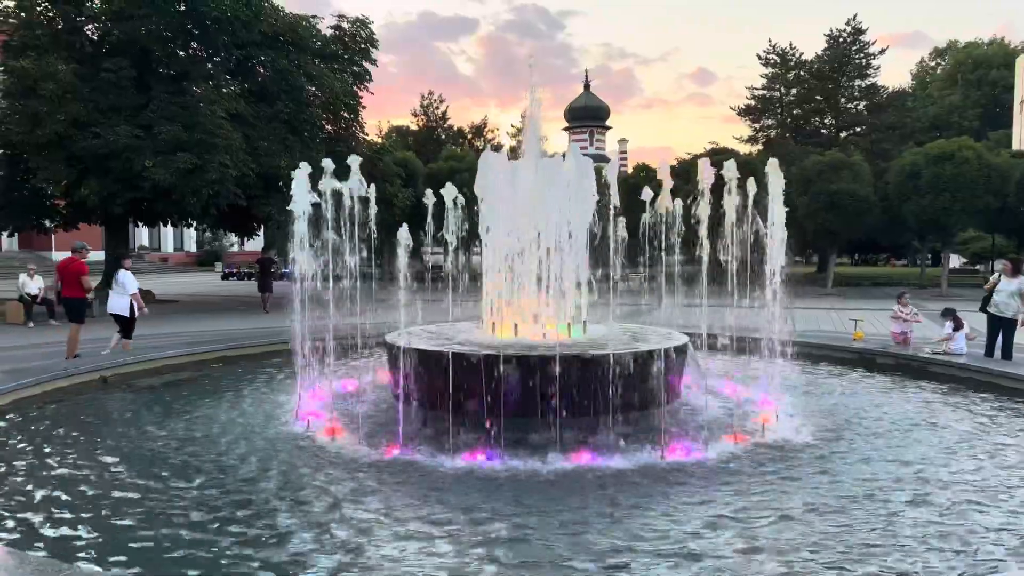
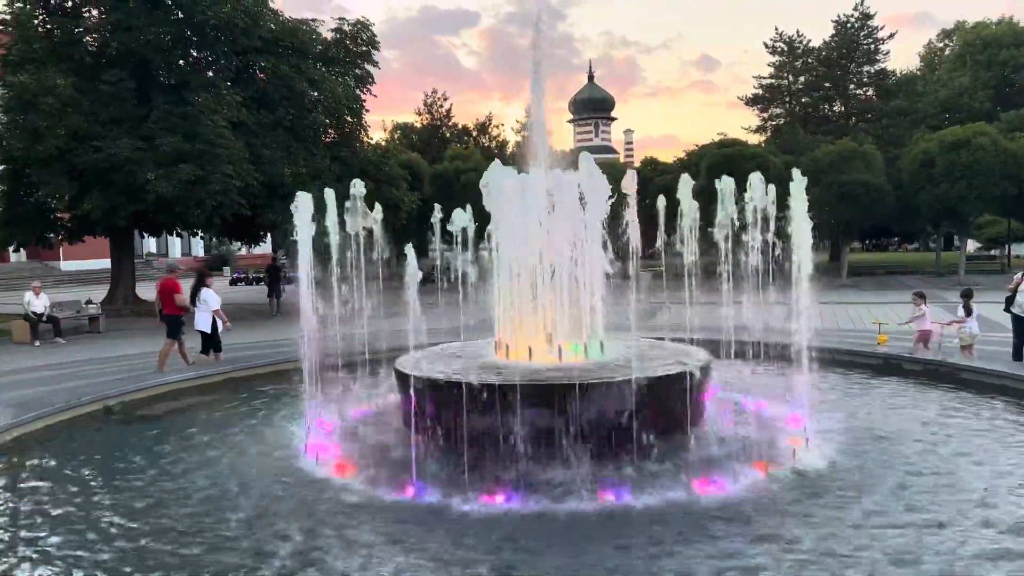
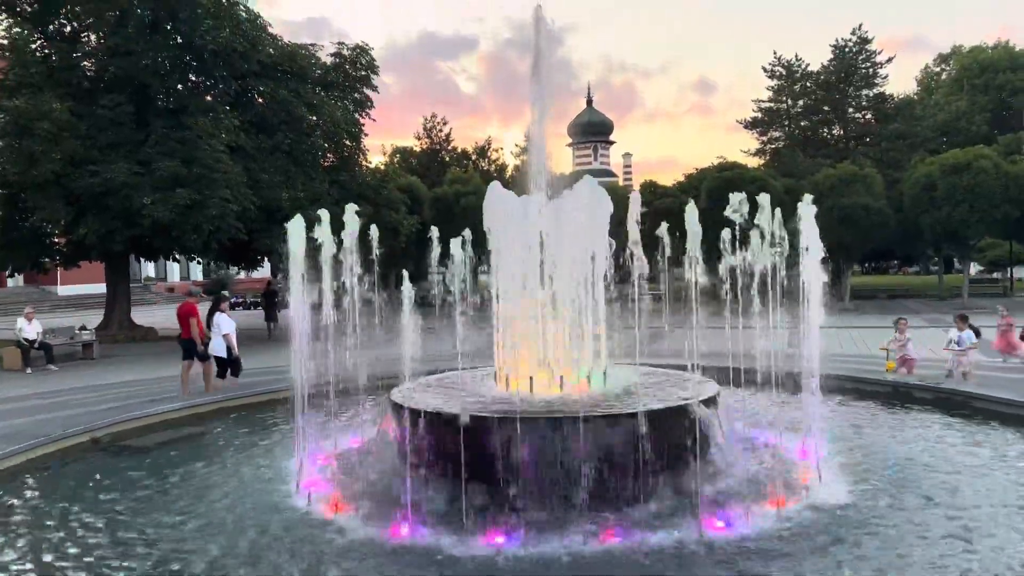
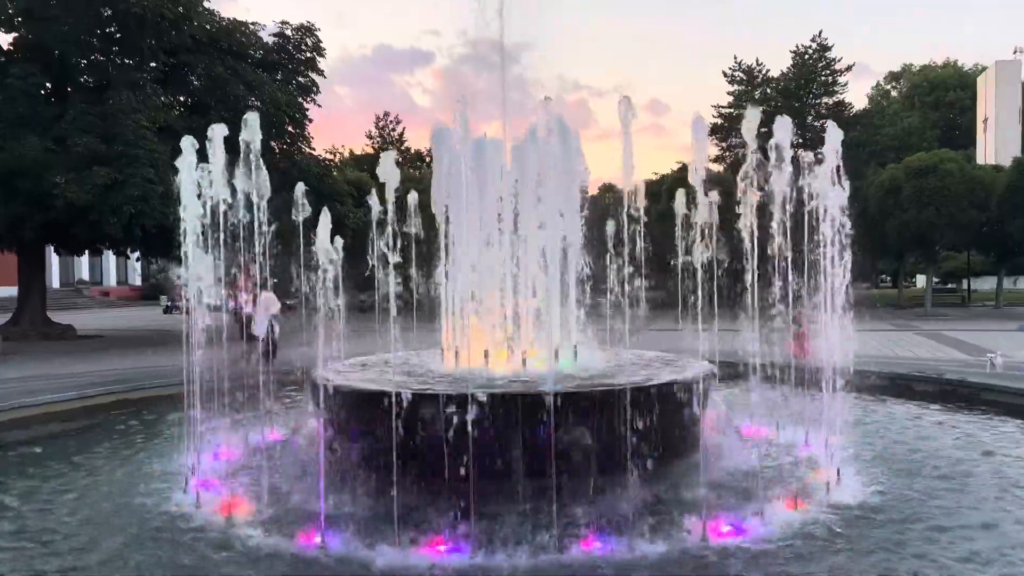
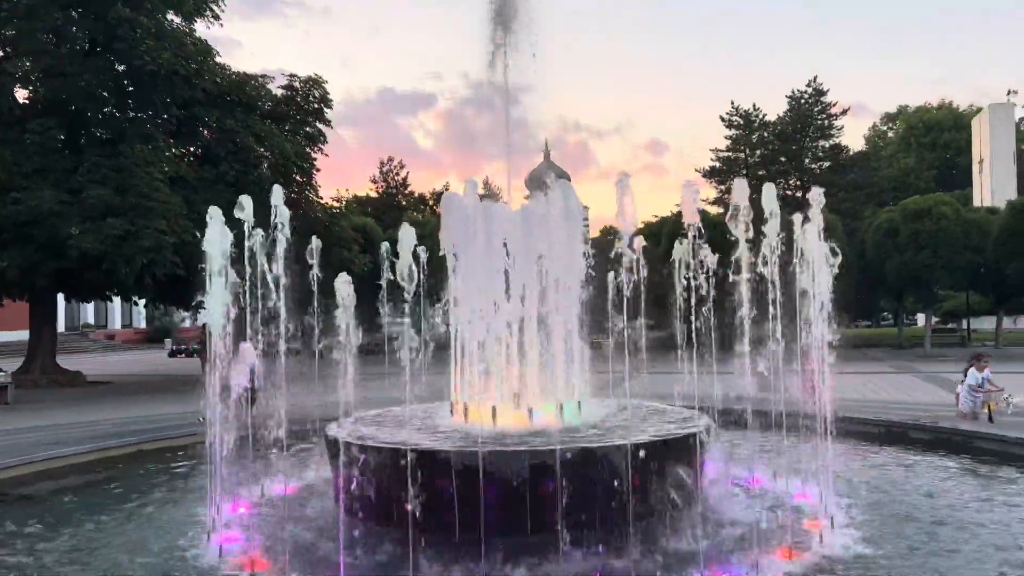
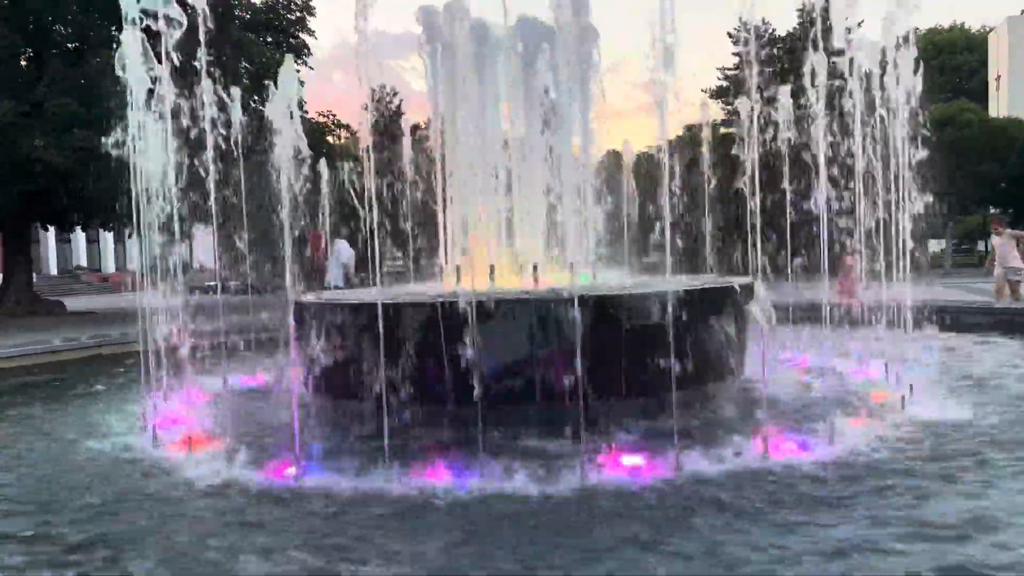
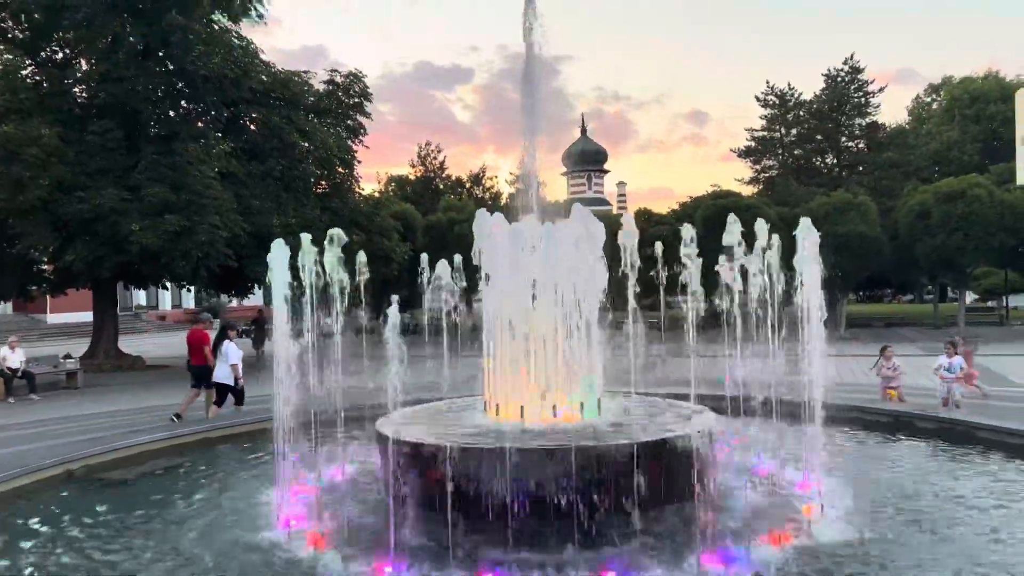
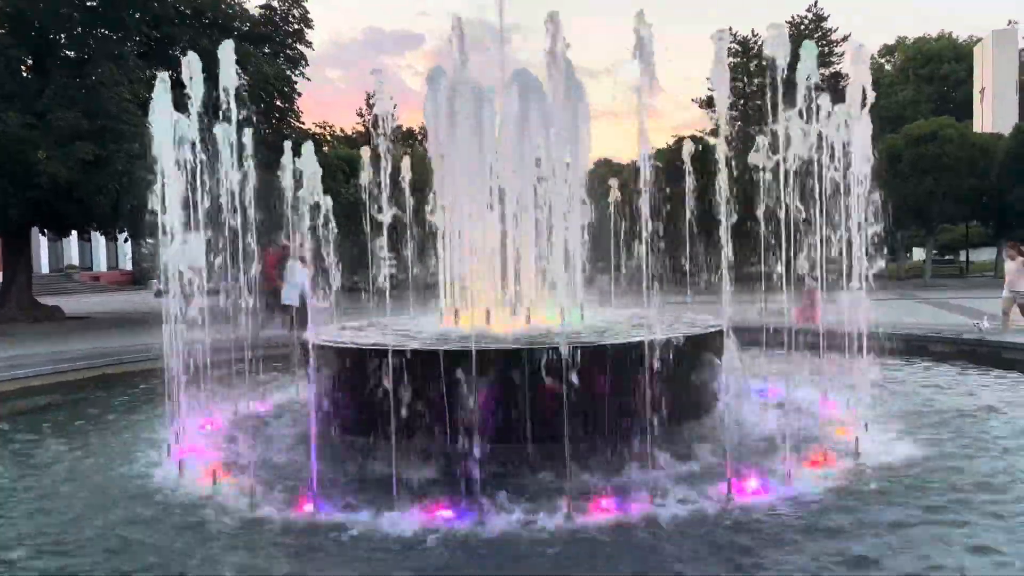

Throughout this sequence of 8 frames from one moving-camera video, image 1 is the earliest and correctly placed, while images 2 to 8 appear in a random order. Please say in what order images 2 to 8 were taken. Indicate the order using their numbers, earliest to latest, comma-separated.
2, 3, 7, 5, 4, 8, 6
